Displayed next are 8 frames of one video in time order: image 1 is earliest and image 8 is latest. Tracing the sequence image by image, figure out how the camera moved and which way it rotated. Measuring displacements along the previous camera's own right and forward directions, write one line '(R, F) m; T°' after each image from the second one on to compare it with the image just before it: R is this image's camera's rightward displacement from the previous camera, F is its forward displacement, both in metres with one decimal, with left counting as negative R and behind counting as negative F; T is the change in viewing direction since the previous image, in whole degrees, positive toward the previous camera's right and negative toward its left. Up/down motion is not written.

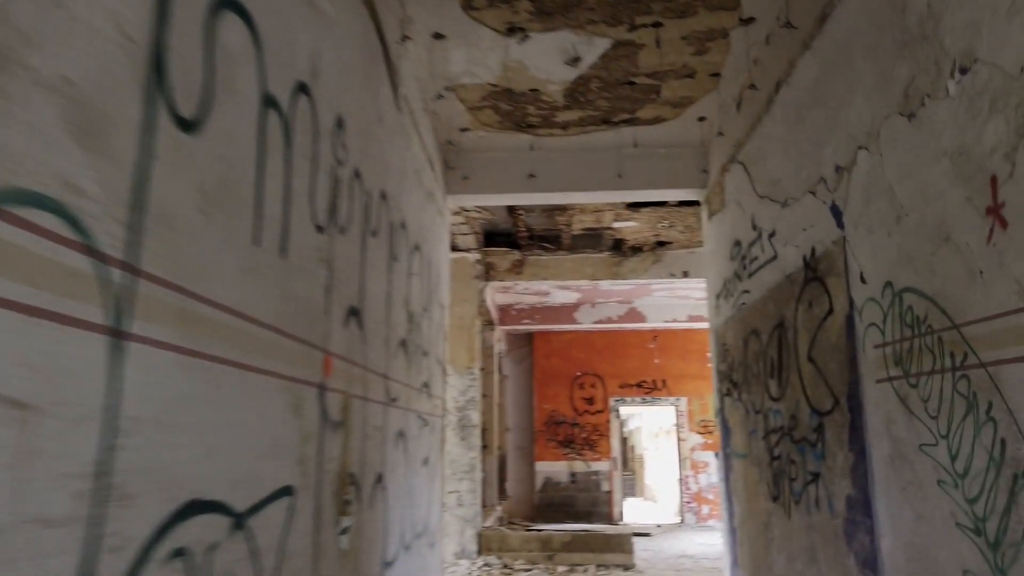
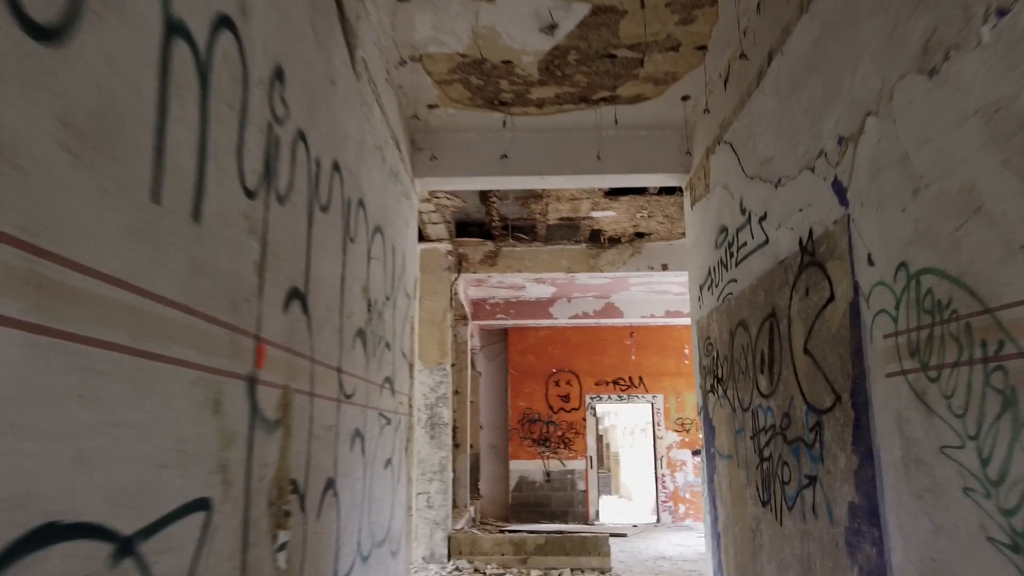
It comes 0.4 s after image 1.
(0.0, +0.3) m; +2°
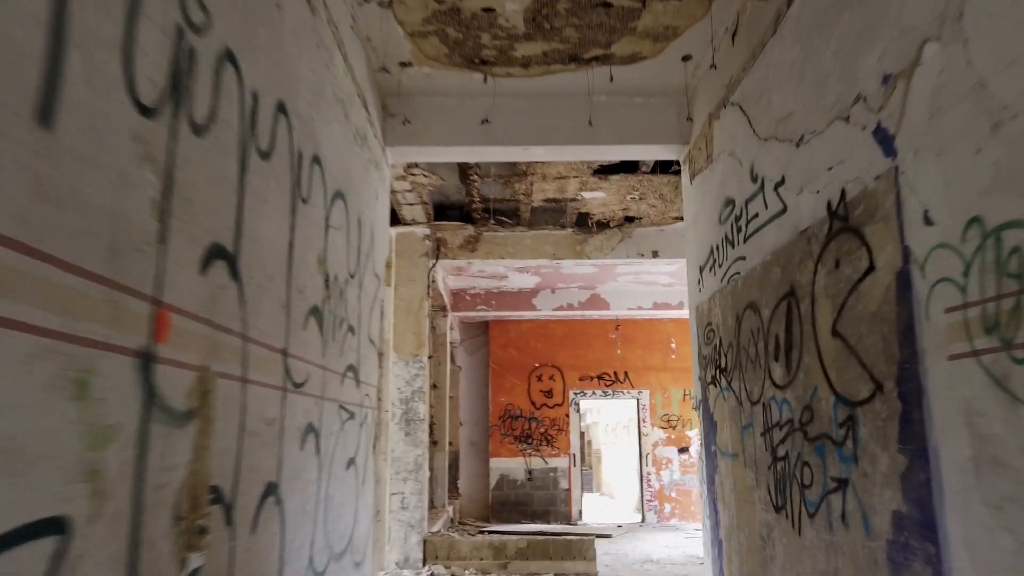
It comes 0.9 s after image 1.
(0.0, +0.4) m; +1°
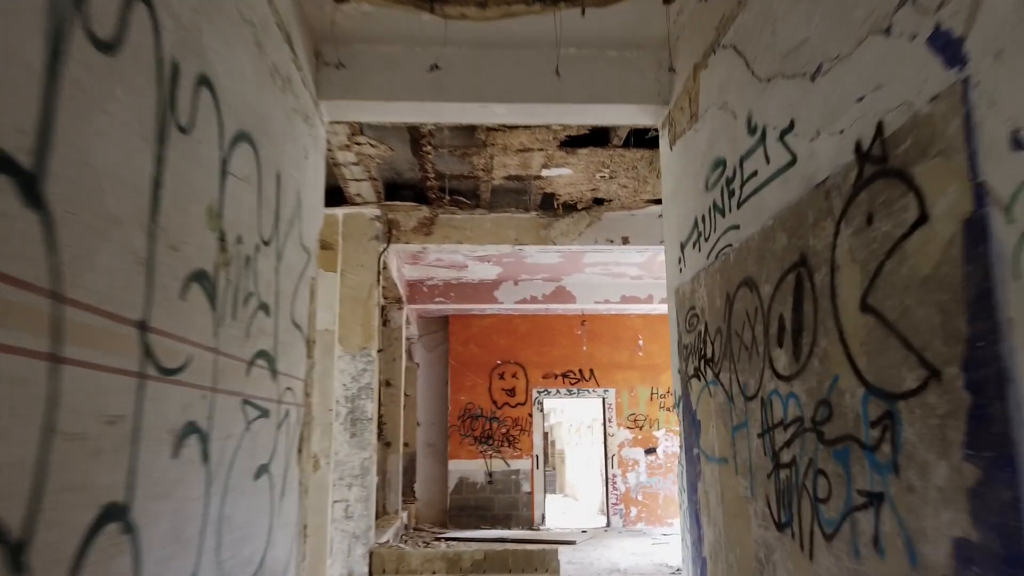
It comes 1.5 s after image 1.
(+0.1, +0.5) m; +3°
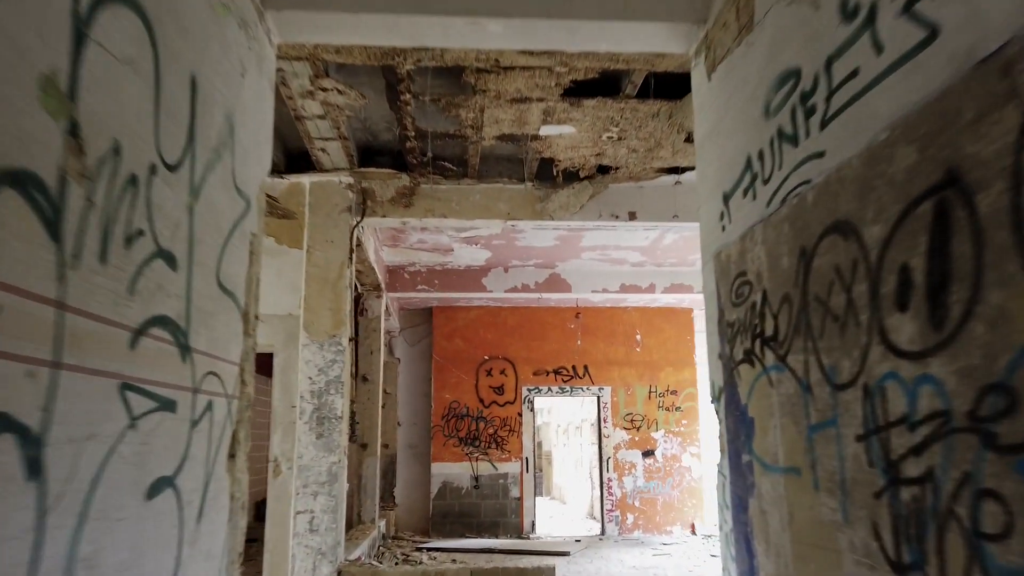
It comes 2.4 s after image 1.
(0.0, +0.7) m; +1°
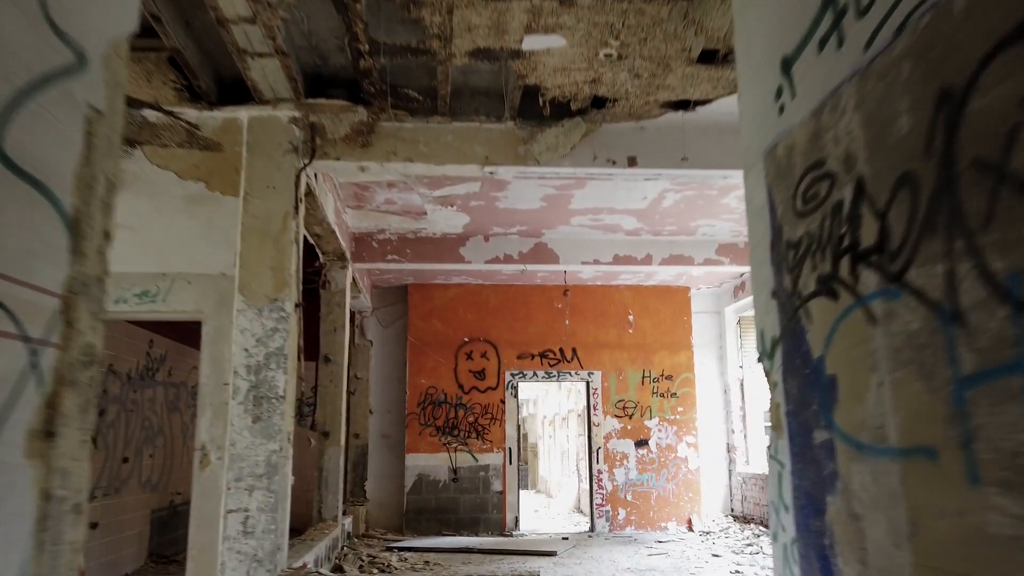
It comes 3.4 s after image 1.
(0.0, +0.8) m; +1°
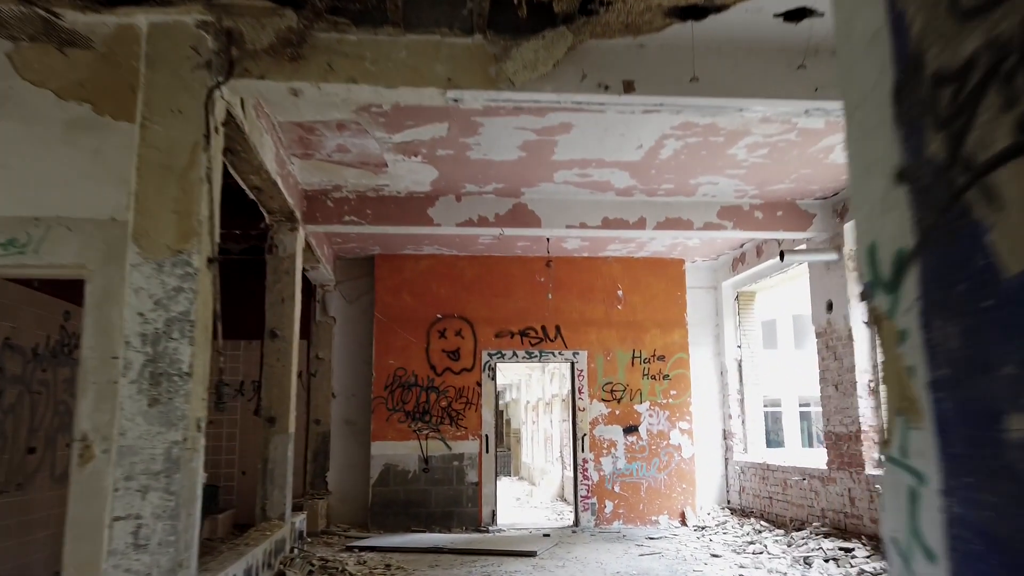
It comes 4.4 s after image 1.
(+0.1, +0.8) m; +1°
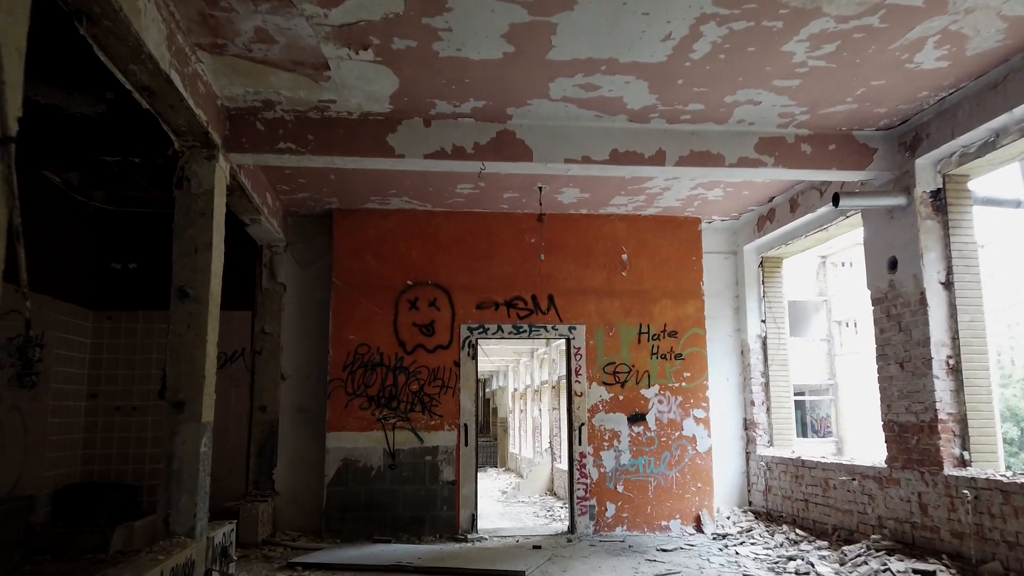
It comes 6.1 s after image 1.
(0.0, +1.3) m; +1°
